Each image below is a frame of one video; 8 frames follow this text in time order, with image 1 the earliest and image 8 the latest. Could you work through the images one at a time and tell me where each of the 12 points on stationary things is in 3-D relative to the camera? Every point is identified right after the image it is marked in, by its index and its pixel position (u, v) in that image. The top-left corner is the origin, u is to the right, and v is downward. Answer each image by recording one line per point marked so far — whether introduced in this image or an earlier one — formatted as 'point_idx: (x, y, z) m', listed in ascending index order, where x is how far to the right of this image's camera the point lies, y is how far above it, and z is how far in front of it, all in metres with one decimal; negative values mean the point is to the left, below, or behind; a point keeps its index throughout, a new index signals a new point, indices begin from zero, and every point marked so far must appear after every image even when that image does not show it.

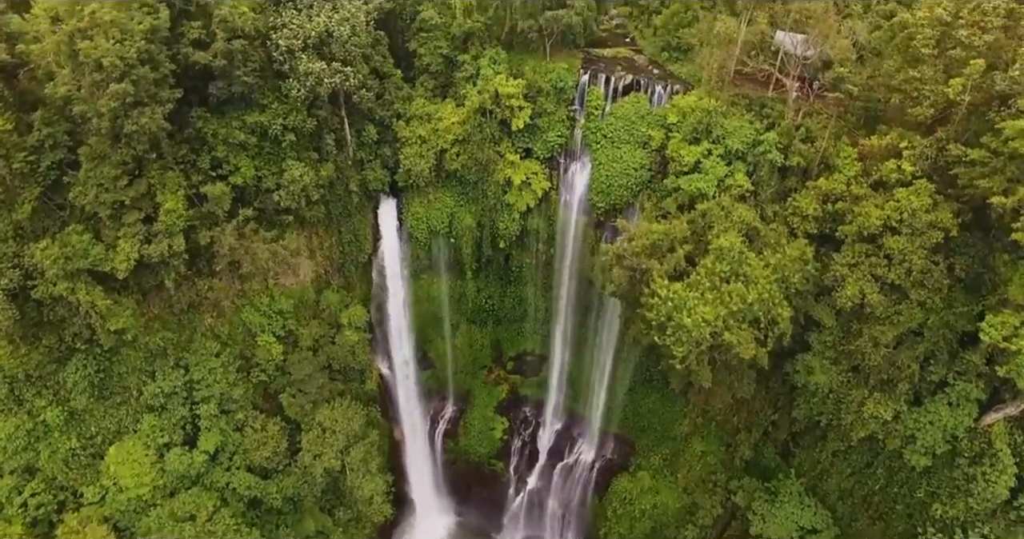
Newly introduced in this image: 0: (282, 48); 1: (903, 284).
0: (-3.9, +3.7, +19.9) m
1: (+5.5, -0.2, +16.6) m
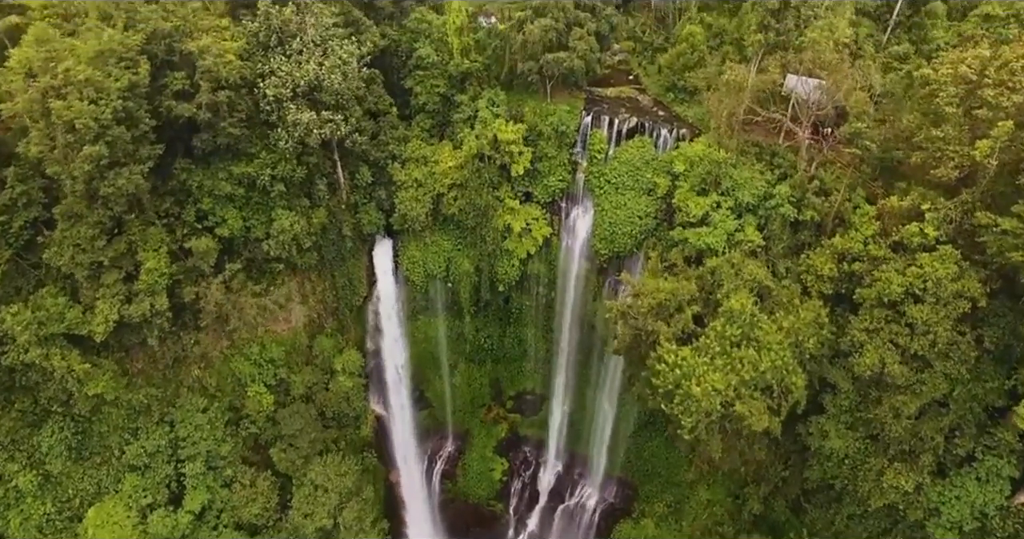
0: (-3.9, +2.8, +19.0) m
1: (+5.5, -1.1, +15.7) m
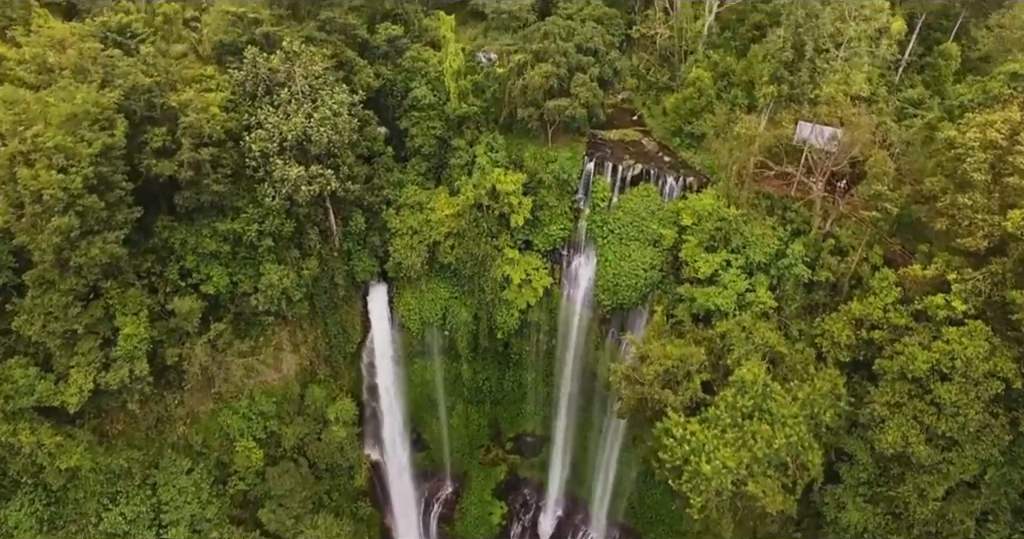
0: (-3.9, +1.8, +18.1) m
1: (+5.5, -2.1, +14.7) m
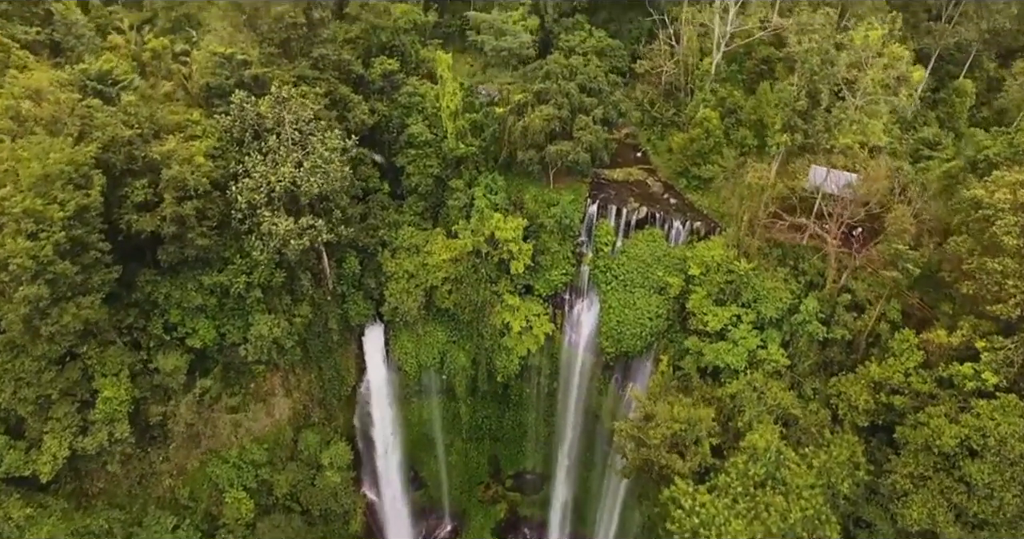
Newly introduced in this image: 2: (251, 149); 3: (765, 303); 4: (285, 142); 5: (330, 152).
0: (-3.9, +1.0, +17.2) m
1: (+5.5, -2.9, +13.8) m
2: (-3.9, +1.8, +17.7) m
3: (+3.8, -0.5, +17.7) m
4: (-3.4, +1.9, +17.6) m
5: (-2.8, +1.8, +18.1) m
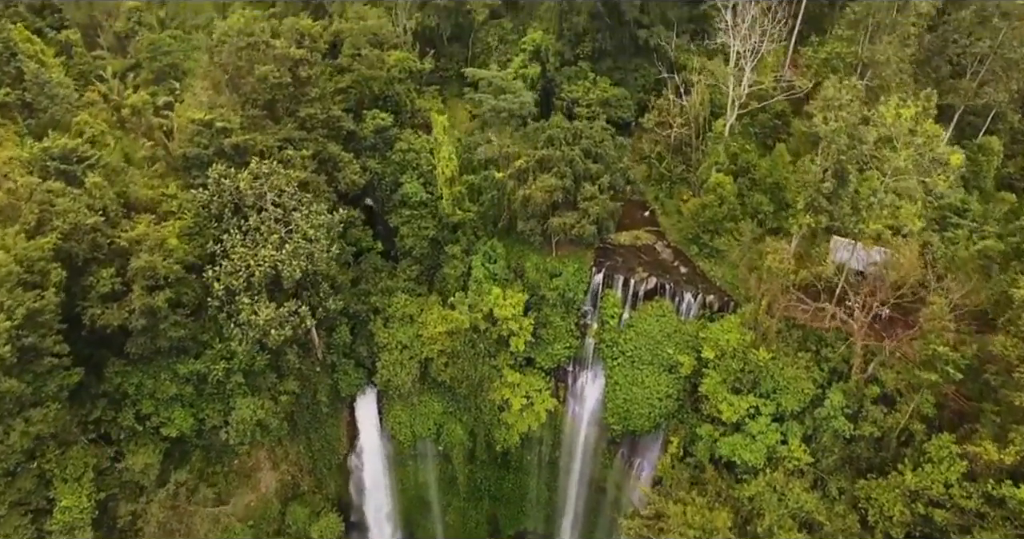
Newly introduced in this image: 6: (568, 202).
0: (-4.0, -0.2, +15.9) m
1: (+5.5, -4.0, +12.4) m
2: (-3.9, +0.6, +16.4) m
3: (+3.8, -1.7, +16.4) m
4: (-3.4, +0.7, +16.3) m
5: (-2.8, +0.6, +16.7) m
6: (+0.9, +1.1, +18.9) m
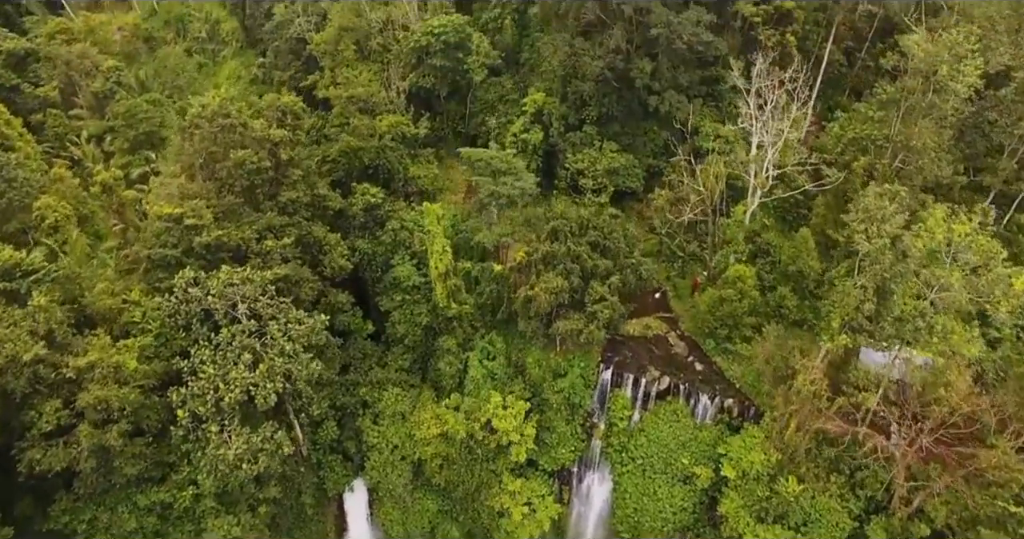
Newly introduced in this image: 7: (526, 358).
0: (-4.0, -1.7, +14.2) m
1: (+5.5, -5.4, +10.6) m
2: (-3.9, -0.9, +14.7) m
3: (+3.8, -3.2, +14.6) m
4: (-3.4, -0.8, +14.5) m
5: (-2.8, -0.9, +15.0) m
6: (+0.9, -0.5, +17.2) m
7: (+0.2, -1.4, +19.4) m
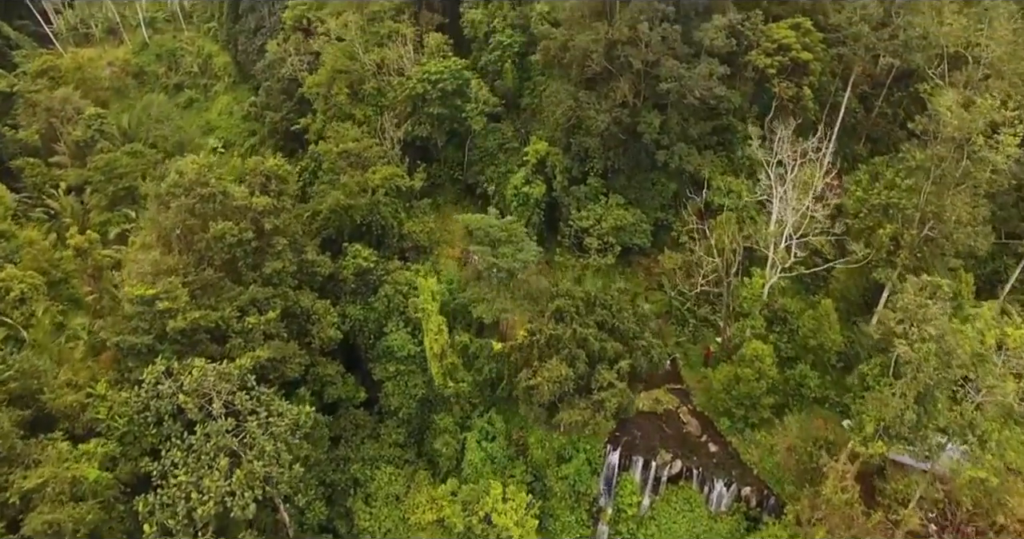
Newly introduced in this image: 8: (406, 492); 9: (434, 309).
0: (-3.9, -2.8, +12.9) m
1: (+5.5, -6.4, +9.2) m
2: (-3.9, -2.0, +13.3) m
3: (+3.8, -4.3, +13.3) m
4: (-3.4, -1.9, +13.2) m
5: (-2.8, -2.0, +13.7) m
6: (+0.9, -1.6, +16.0) m
7: (+0.2, -2.6, +18.1) m
8: (-1.7, -3.5, +18.6) m
9: (-1.2, -0.5, +17.9) m
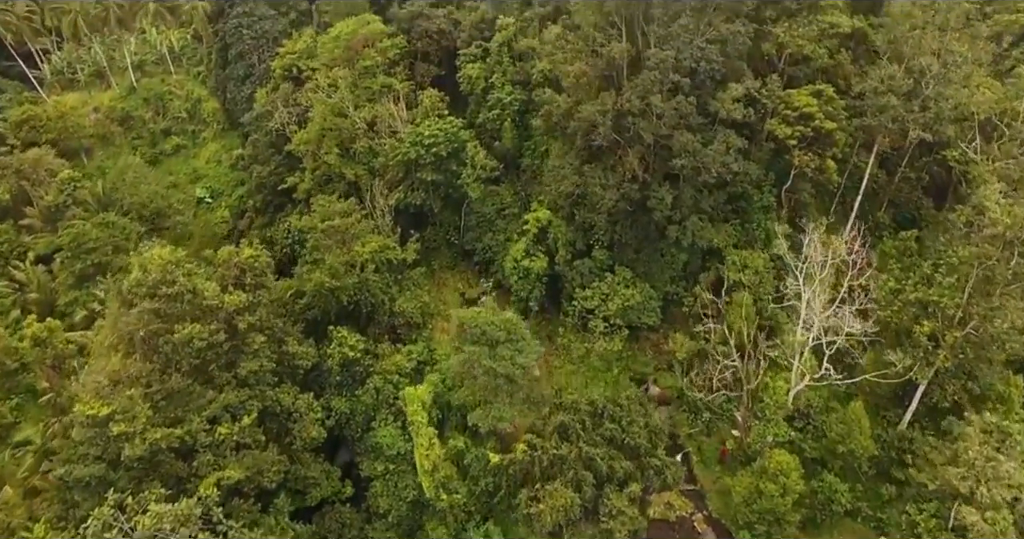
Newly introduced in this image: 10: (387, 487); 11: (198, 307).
0: (-3.9, -4.0, +11.2) m
1: (+5.5, -7.7, +7.5) m
2: (-3.9, -3.2, +11.7) m
3: (+3.8, -5.6, +11.5) m
4: (-3.4, -3.1, +11.6) m
5: (-2.8, -3.3, +12.1) m
6: (+0.9, -2.9, +14.3) m
7: (+0.2, -4.0, +16.4) m
8: (-1.7, -4.9, +16.8) m
9: (-1.2, -1.9, +16.2) m
10: (-1.9, -3.3, +16.8) m
11: (-4.0, -0.5, +14.8) m
